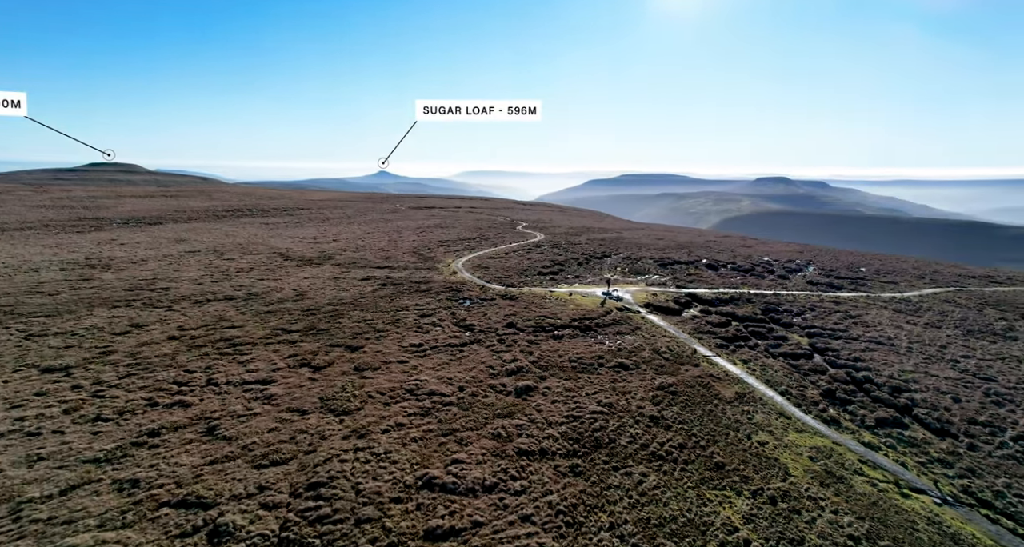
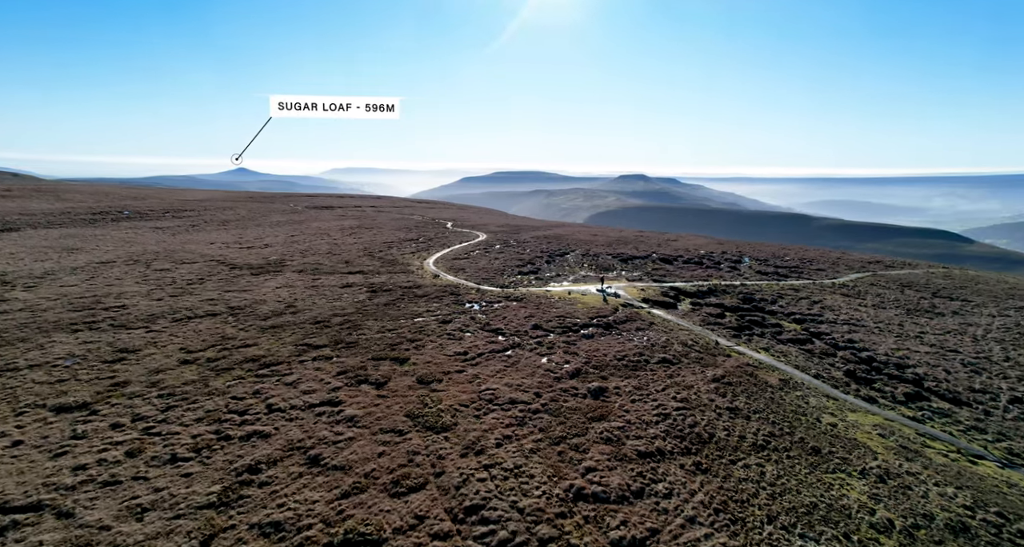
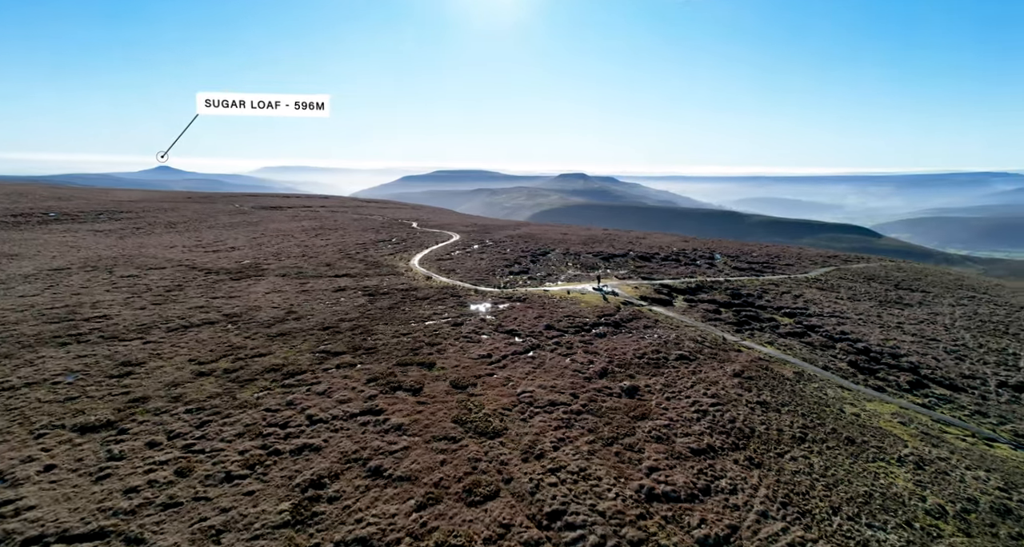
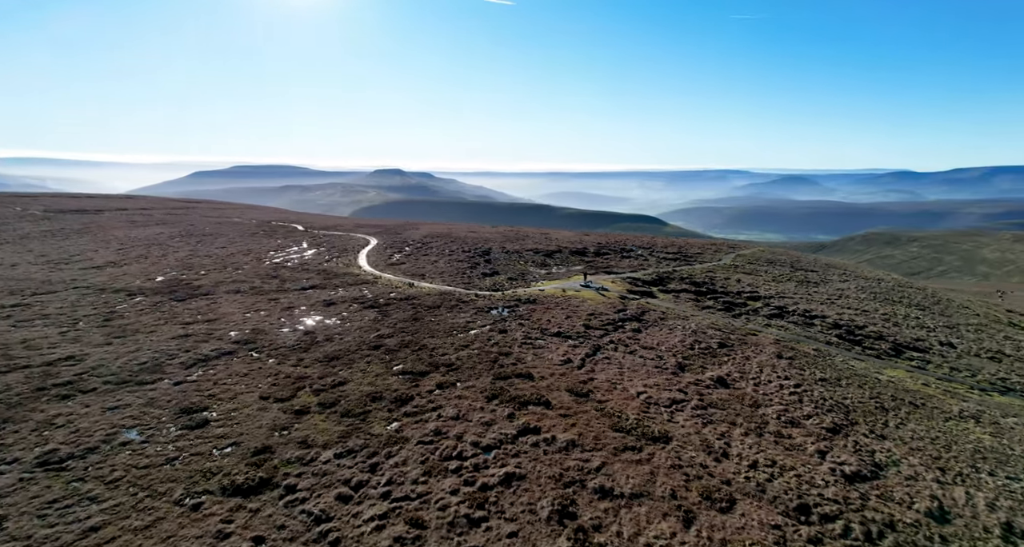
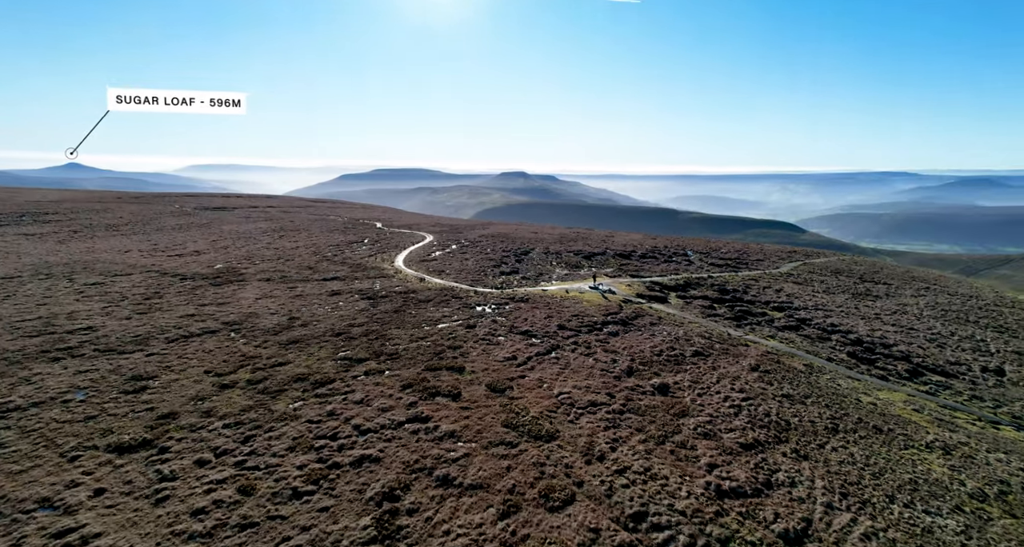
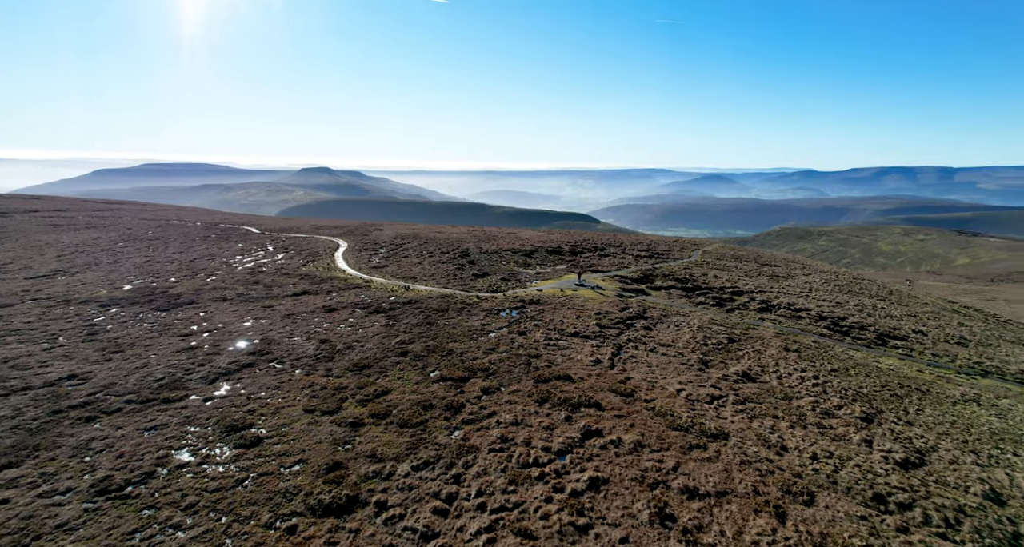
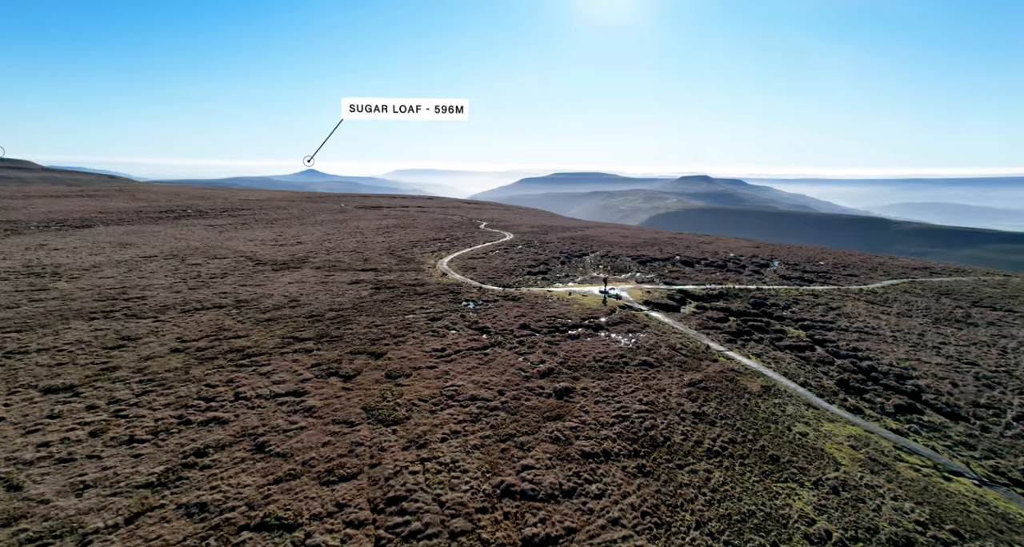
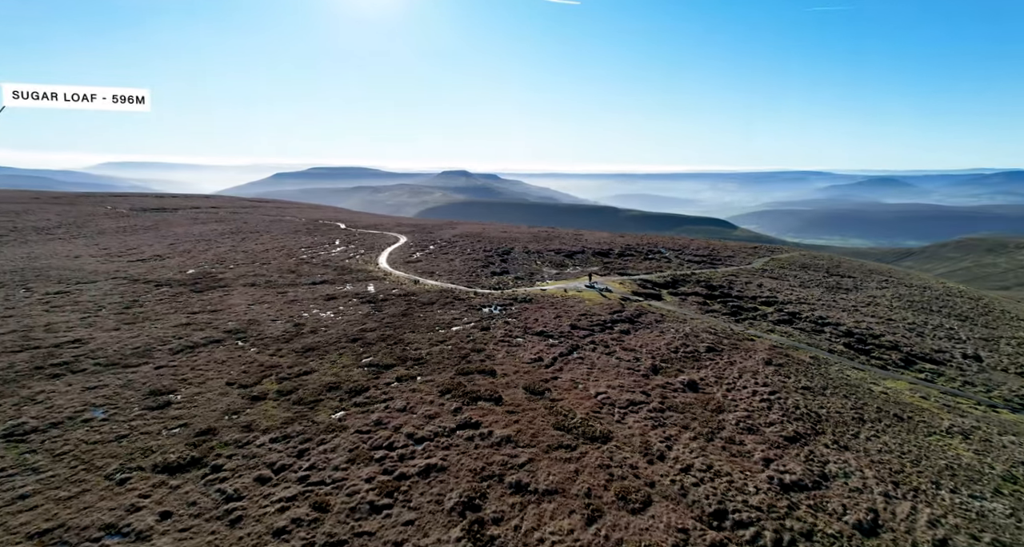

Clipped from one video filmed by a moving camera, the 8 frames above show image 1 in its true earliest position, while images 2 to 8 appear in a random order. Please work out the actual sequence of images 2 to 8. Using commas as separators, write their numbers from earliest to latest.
7, 2, 3, 5, 8, 4, 6
